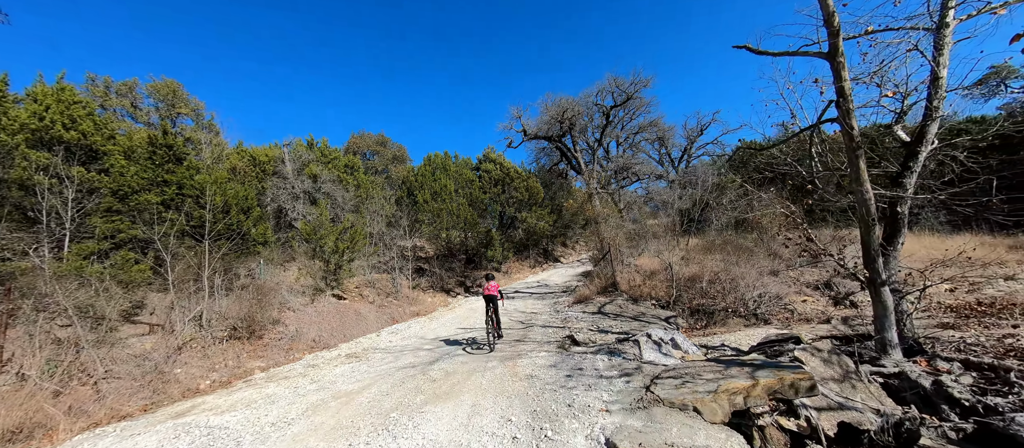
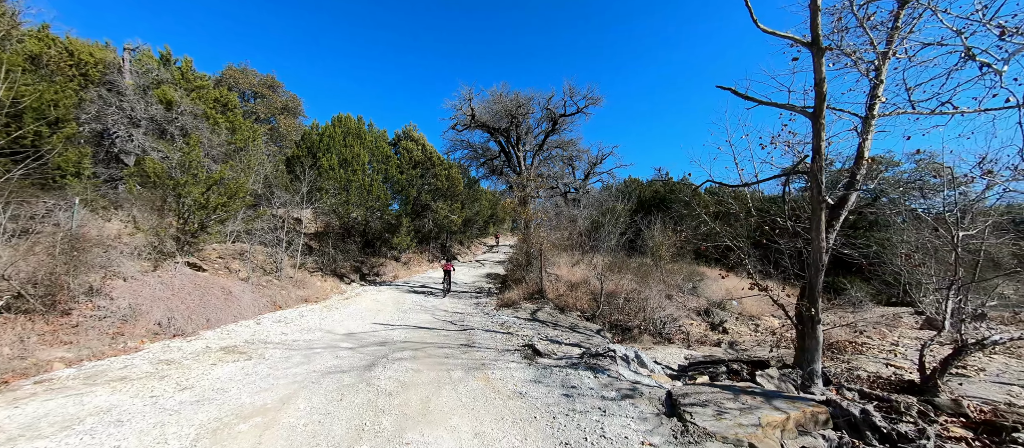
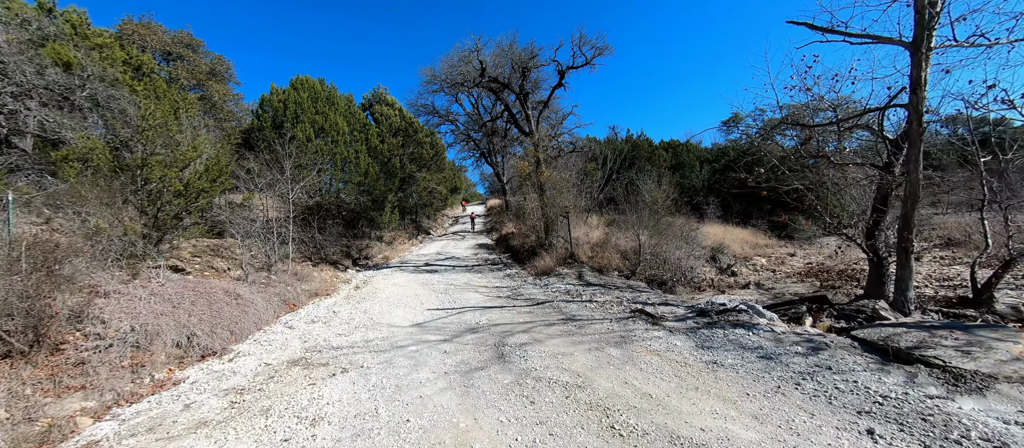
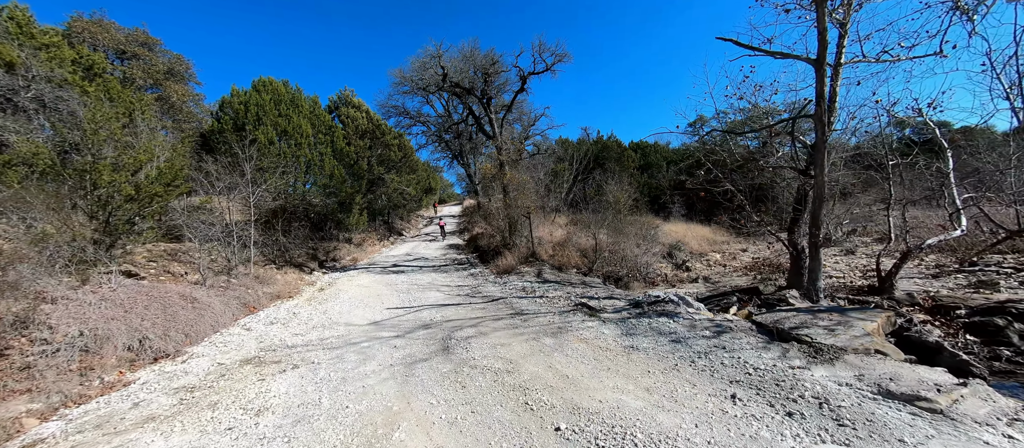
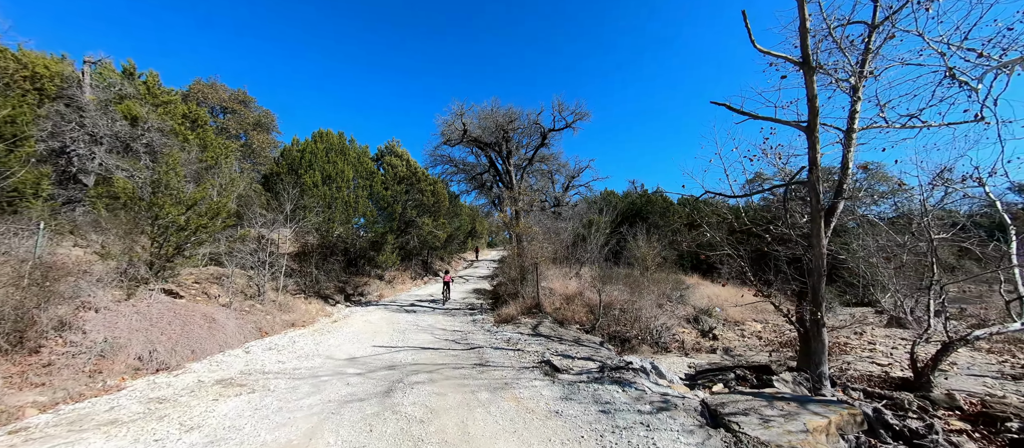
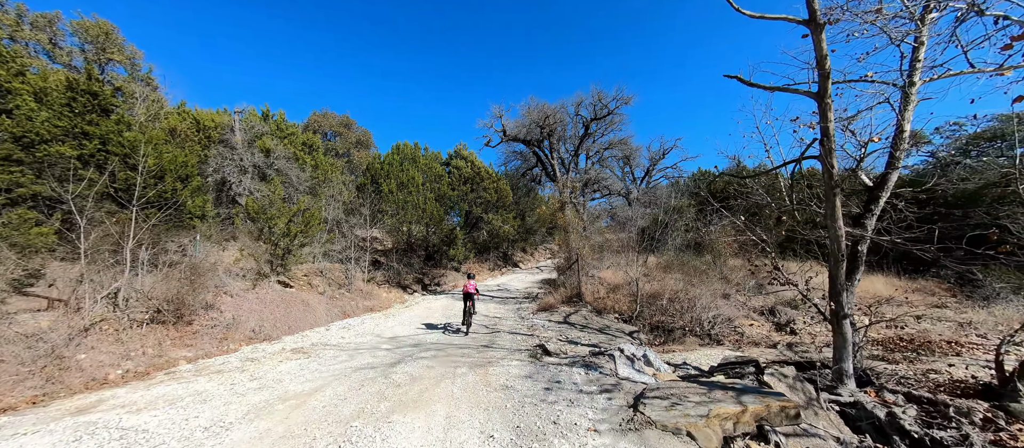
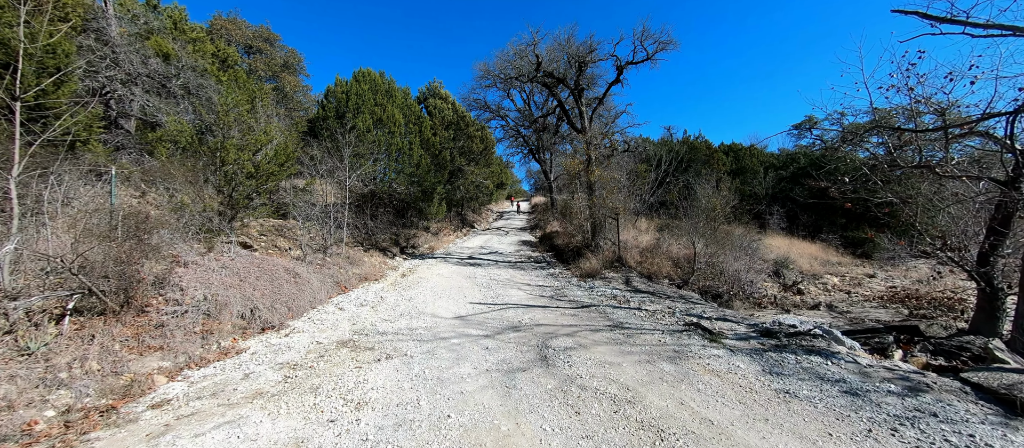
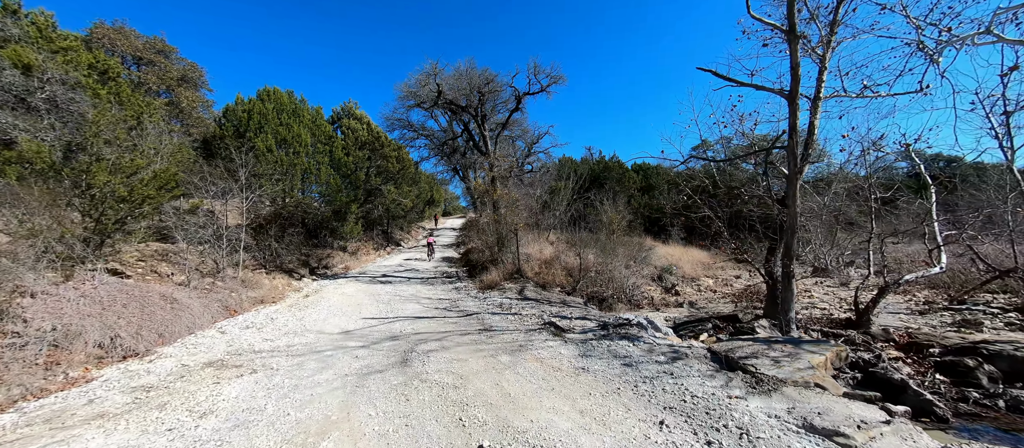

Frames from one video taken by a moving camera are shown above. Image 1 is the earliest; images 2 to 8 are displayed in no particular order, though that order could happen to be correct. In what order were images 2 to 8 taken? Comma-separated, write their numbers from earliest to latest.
6, 2, 5, 8, 4, 3, 7
